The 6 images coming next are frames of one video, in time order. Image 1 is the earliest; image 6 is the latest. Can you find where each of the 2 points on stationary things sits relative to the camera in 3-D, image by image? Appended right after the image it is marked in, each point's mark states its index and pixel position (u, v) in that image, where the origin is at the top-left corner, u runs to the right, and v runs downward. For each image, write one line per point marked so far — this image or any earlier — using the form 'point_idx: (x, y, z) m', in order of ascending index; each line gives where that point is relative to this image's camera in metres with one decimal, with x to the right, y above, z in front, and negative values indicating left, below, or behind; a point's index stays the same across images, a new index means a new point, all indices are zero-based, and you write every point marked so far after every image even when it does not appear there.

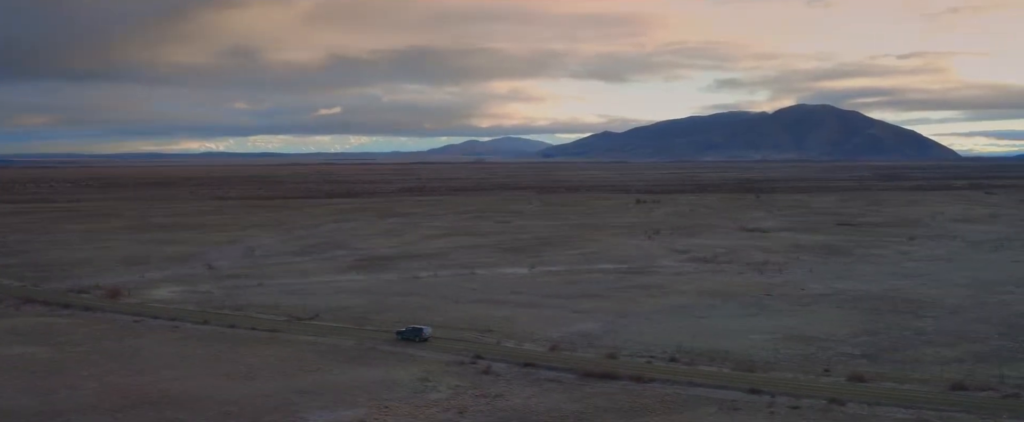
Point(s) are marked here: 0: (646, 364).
0: (+2.5, -2.9, +19.0) m
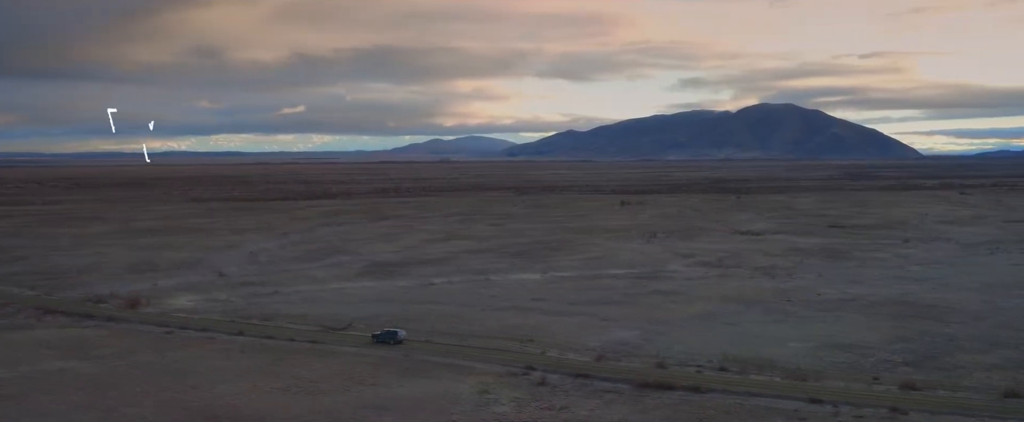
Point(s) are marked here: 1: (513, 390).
0: (+3.5, -3.1, +19.2) m
1: (0.0, -3.2, +18.0) m
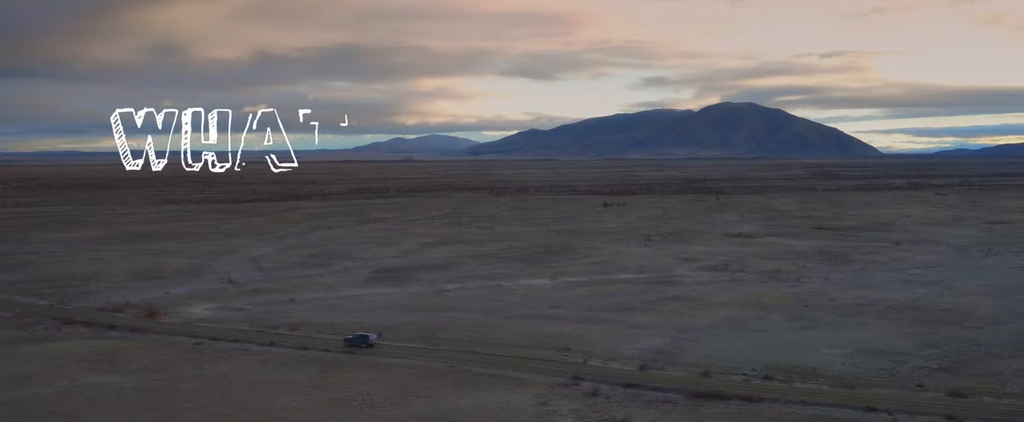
0: (+4.5, -3.3, +19.5) m
1: (+1.0, -3.4, +18.1) m
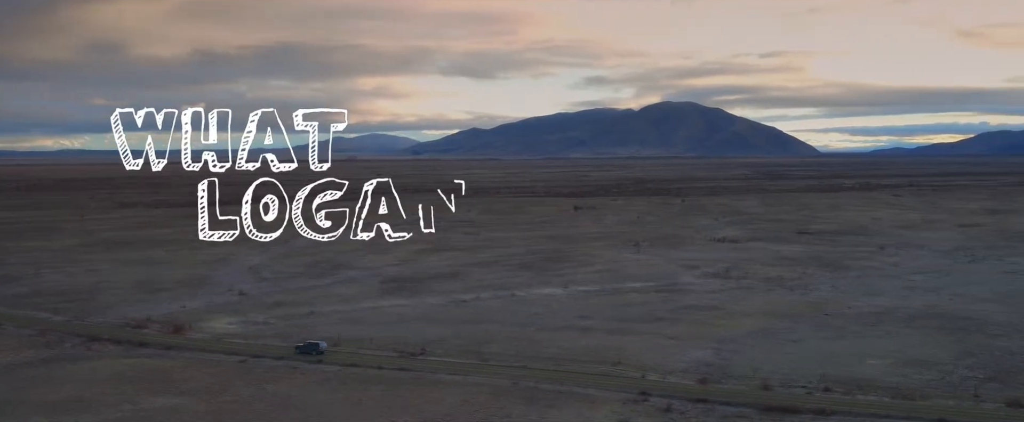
0: (+5.8, -3.6, +19.9) m
1: (+2.4, -3.8, +18.4) m
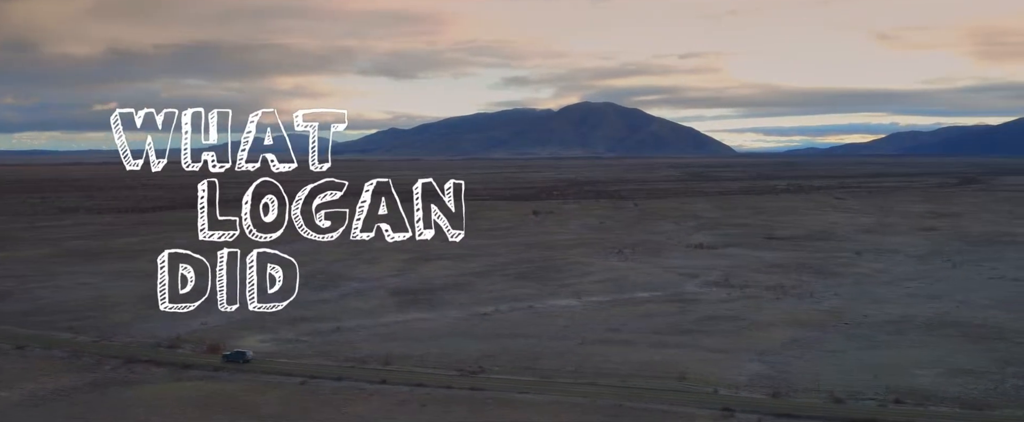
0: (+7.6, -4.0, +20.7) m
1: (+4.3, -4.2, +18.9) m
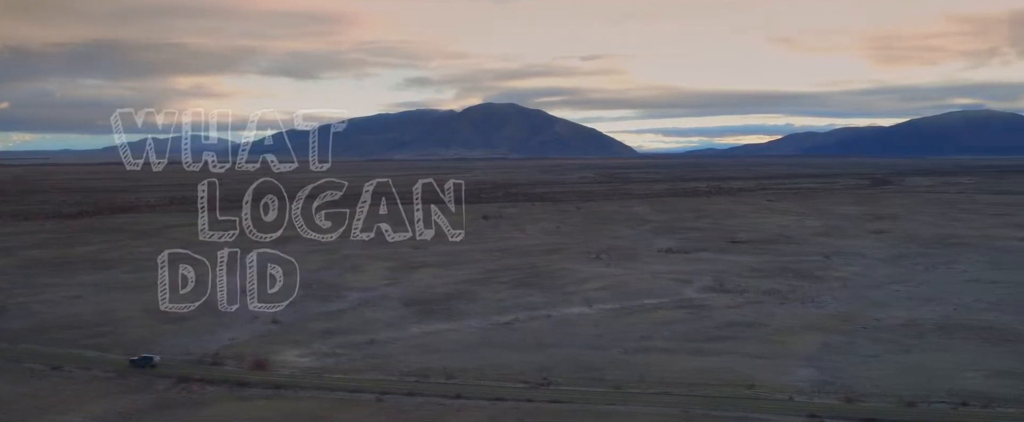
0: (+9.5, -4.3, +21.9) m
1: (+6.5, -4.5, +19.8) m
